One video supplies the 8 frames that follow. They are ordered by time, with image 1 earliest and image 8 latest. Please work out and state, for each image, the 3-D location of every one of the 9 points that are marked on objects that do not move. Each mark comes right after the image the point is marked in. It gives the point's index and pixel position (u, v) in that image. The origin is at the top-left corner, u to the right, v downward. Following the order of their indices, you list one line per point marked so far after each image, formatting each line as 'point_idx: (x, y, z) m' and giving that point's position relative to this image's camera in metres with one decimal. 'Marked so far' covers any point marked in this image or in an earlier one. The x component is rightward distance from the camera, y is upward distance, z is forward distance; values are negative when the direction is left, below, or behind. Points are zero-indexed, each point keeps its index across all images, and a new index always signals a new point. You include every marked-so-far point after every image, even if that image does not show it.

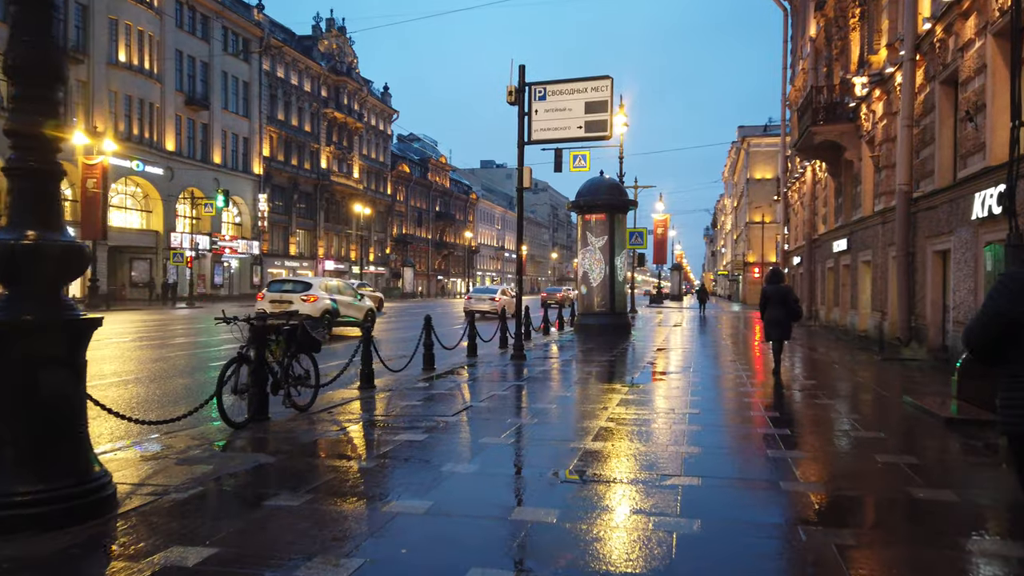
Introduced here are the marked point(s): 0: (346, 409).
0: (-2.1, -1.5, +9.4) m
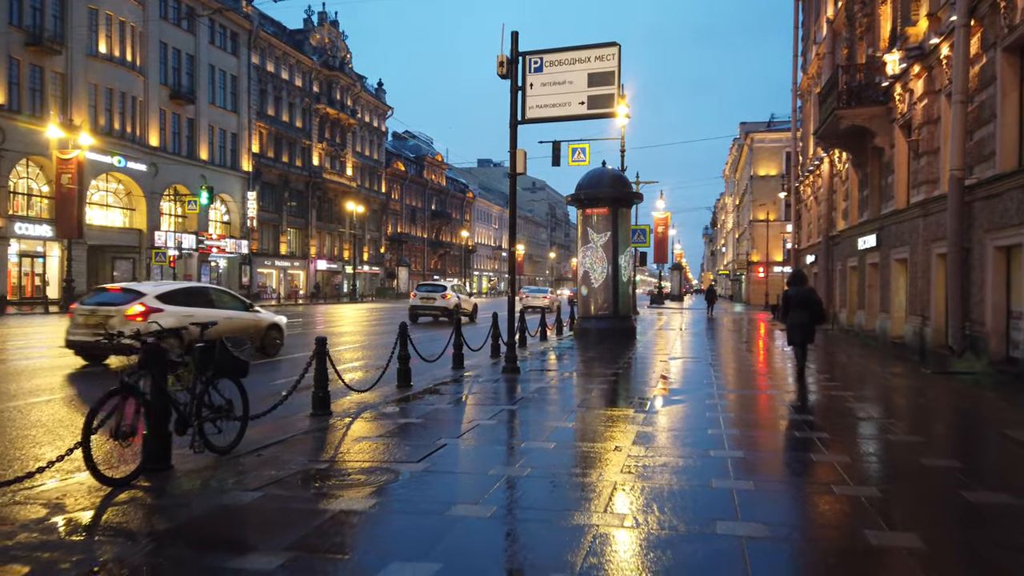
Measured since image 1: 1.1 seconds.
0: (-2.2, -1.6, +7.3) m
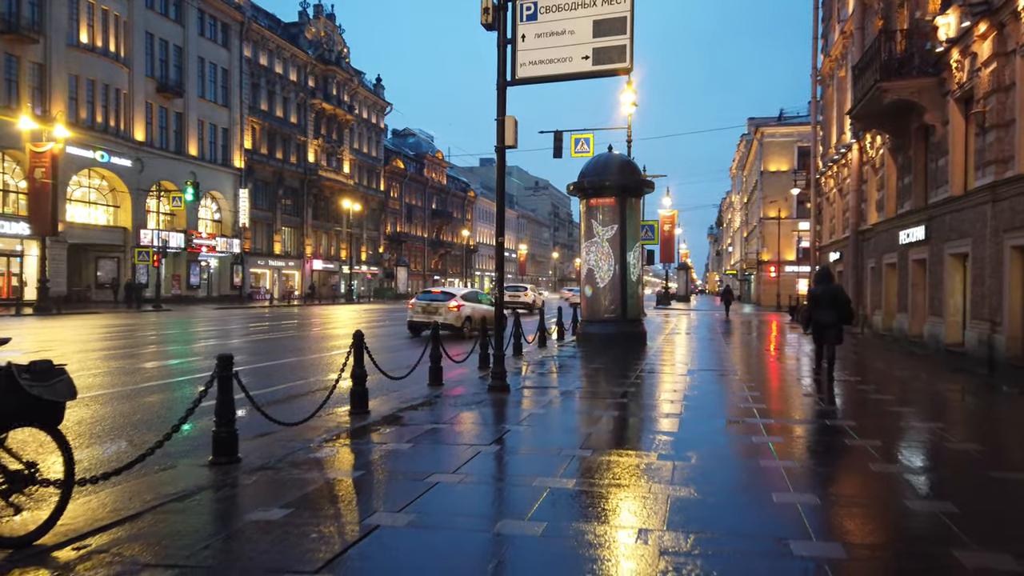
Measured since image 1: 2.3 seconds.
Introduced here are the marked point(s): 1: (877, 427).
0: (-2.4, -1.6, +4.8) m
1: (+4.9, -1.9, +10.1) m
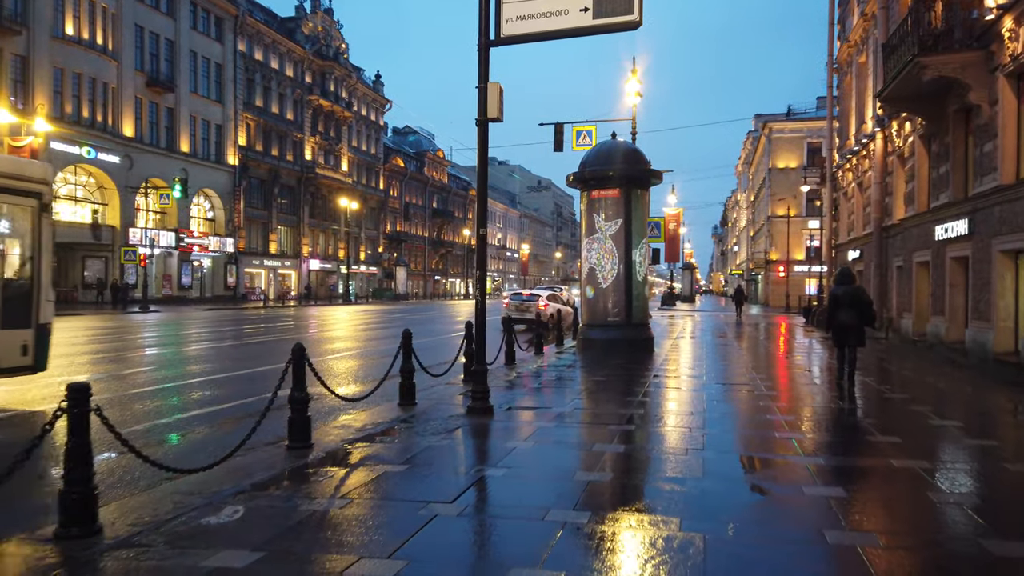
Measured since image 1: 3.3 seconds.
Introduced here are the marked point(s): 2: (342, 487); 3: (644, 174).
0: (-2.6, -1.6, +2.9) m
1: (+4.7, -1.9, +8.2) m
2: (-1.4, -1.6, +6.2) m
3: (+3.3, +2.8, +18.6) m
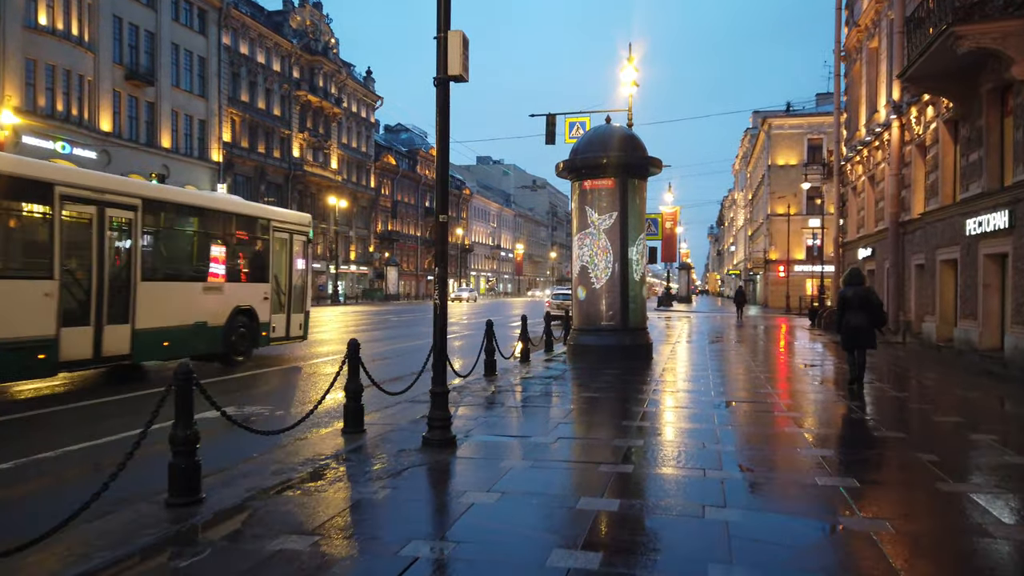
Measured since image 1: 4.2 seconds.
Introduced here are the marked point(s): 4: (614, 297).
0: (-2.9, -1.6, +1.1) m
1: (+4.4, -1.9, +6.4) m
2: (-1.7, -1.7, +4.3) m
3: (+2.9, +2.8, +16.8) m
4: (+2.3, -0.2, +16.9) m
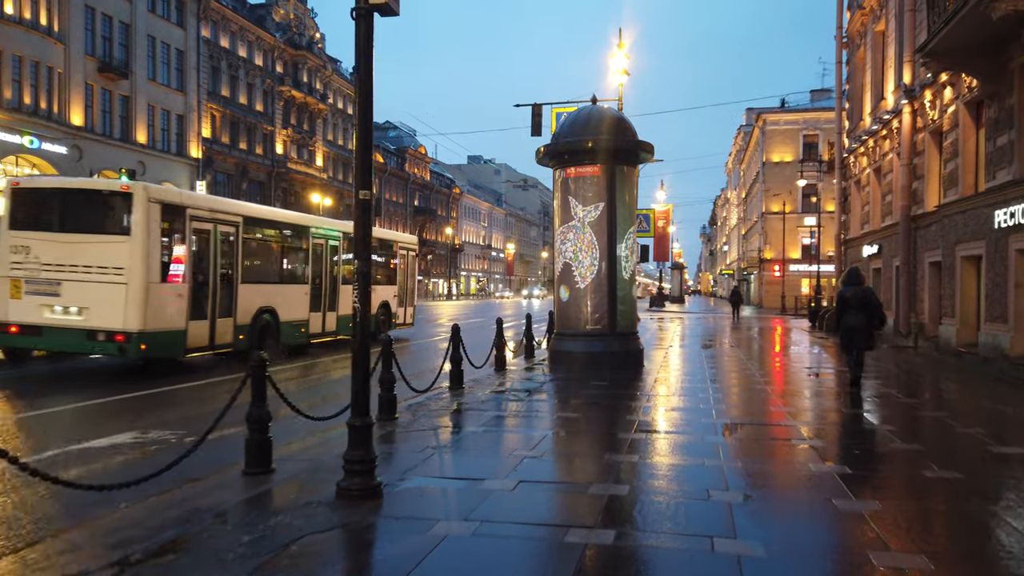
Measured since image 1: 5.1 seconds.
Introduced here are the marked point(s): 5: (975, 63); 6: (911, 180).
0: (-3.3, -1.6, -0.7) m
1: (+4.0, -1.9, +4.6) m
2: (-2.1, -1.6, +2.5) m
3: (+2.4, +2.8, +15.1) m
4: (+1.8, -0.2, +15.2) m
5: (+8.8, +4.3, +14.0) m
6: (+10.6, +2.9, +19.8) m
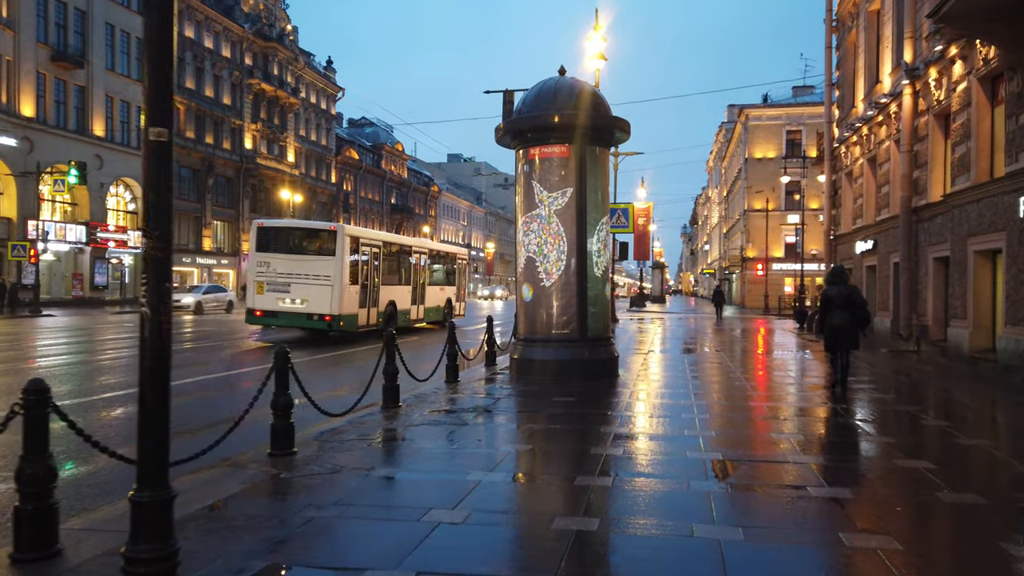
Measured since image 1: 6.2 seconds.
0: (-3.7, -1.6, -2.8) m
1: (+3.5, -1.9, +2.8) m
2: (-2.6, -1.6, +0.5) m
3: (+1.6, +2.9, +13.1) m
4: (+1.0, -0.2, +13.2) m
5: (+8.0, +4.3, +12.2) m
6: (+9.7, +2.9, +18.1) m
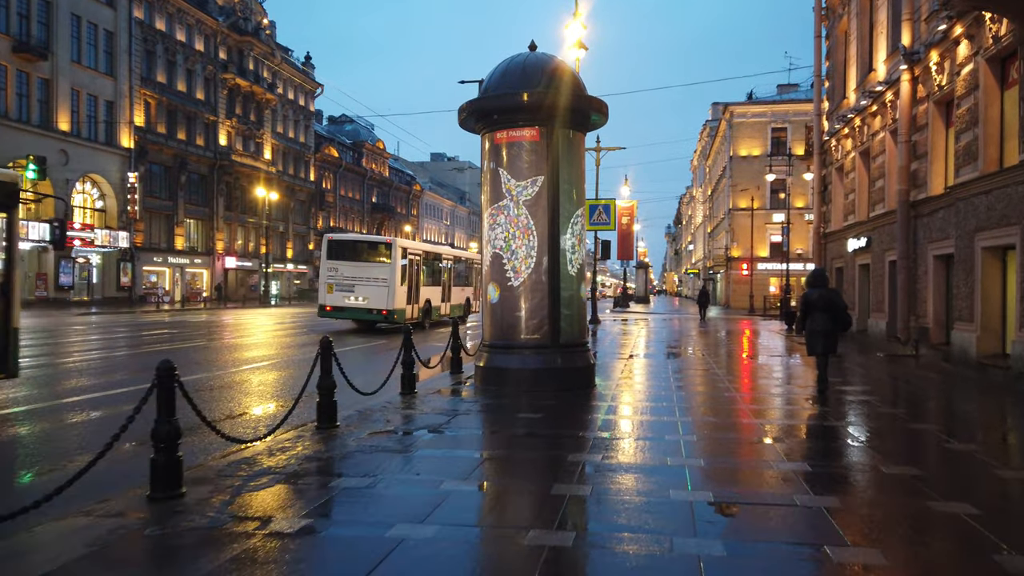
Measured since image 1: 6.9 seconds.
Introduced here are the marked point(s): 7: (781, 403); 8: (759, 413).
0: (-3.9, -1.6, -4.2) m
1: (+3.1, -1.9, +1.5) m
2: (-2.9, -1.6, -0.9) m
3: (+1.1, +2.9, +11.8) m
4: (+0.5, -0.2, +11.9) m
5: (+7.4, +4.3, +11.0) m
6: (+9.0, +2.9, +16.9) m
7: (+4.1, -1.8, +11.2) m
8: (+3.7, -1.9, +10.1) m
